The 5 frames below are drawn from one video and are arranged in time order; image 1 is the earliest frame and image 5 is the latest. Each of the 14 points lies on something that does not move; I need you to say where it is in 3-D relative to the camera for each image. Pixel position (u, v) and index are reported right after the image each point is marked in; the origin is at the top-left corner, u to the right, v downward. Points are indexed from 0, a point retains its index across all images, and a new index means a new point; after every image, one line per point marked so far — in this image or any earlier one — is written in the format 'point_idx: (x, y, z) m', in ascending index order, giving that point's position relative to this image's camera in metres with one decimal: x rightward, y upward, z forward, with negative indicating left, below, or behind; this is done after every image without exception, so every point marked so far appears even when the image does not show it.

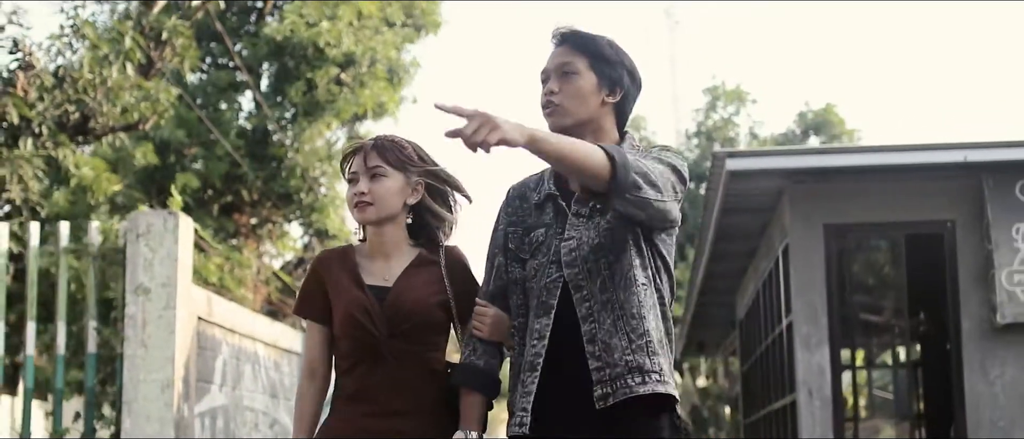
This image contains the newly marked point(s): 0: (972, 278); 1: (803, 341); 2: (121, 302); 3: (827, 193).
0: (+2.6, -0.3, +6.8) m
1: (+1.7, -0.7, +6.9) m
2: (-1.9, -0.4, +6.0) m
3: (+1.8, +0.1, +7.0) m
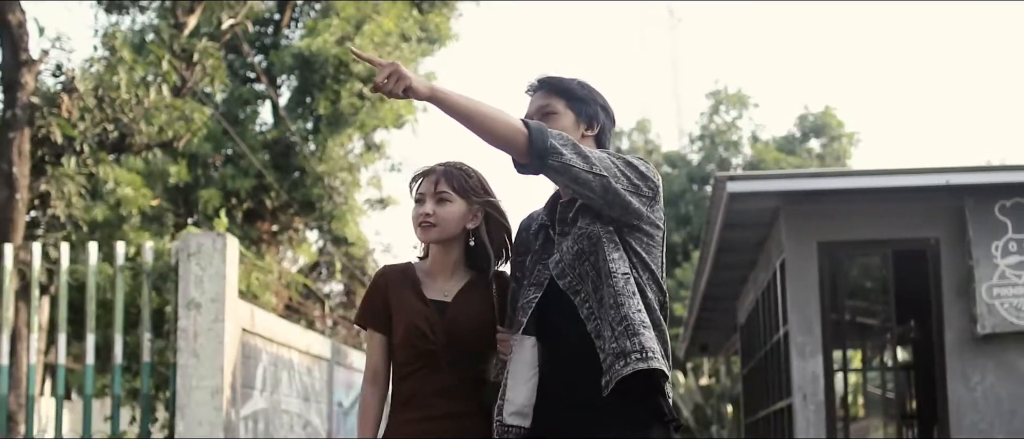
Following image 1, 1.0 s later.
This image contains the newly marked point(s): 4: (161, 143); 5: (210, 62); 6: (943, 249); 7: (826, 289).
0: (+2.7, -0.4, +7.4) m
1: (+1.8, -0.8, +7.4) m
2: (-1.8, -0.5, +6.5) m
3: (+2.0, 0.0, +7.6) m
4: (-2.9, +0.6, +10.2) m
5: (-2.6, +1.4, +10.6) m
6: (+2.6, -0.2, +7.4) m
7: (+1.9, -0.4, +7.5) m
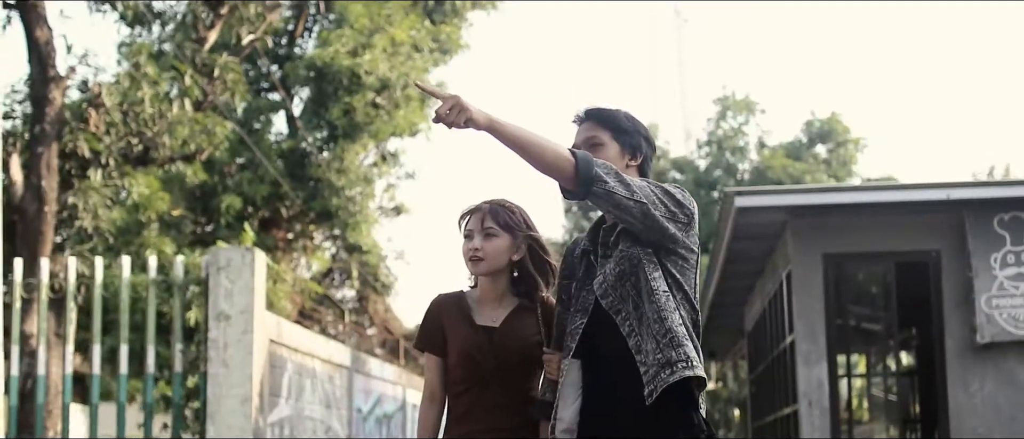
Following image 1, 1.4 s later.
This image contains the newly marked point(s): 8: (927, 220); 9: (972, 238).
0: (+2.8, -0.5, +7.6) m
1: (+1.9, -0.9, +7.7) m
2: (-1.7, -0.6, +6.8) m
3: (+2.0, 0.0, +7.8) m
4: (-2.8, +0.6, +10.5) m
5: (-2.5, +1.3, +10.9) m
6: (+2.7, -0.3, +7.7) m
7: (+2.0, -0.5, +7.7) m
8: (+2.6, 0.0, +7.7) m
9: (+2.9, -0.1, +7.5) m
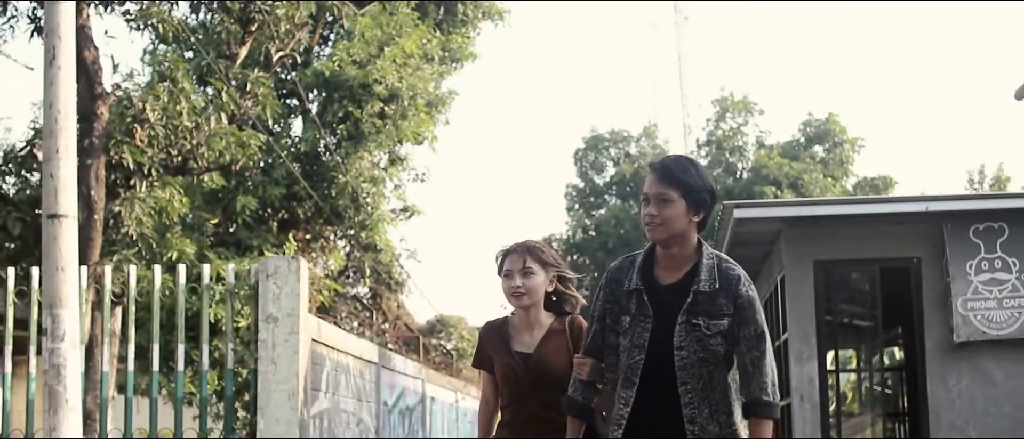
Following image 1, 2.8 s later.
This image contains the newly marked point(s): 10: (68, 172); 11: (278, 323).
0: (+2.9, -0.6, +8.4) m
1: (+2.0, -0.9, +8.4) m
2: (-1.6, -0.7, +7.5) m
3: (+2.2, -0.1, +8.6) m
4: (-2.7, +0.5, +11.2) m
5: (-2.4, +1.2, +11.6) m
6: (+2.9, -0.3, +8.4) m
7: (+2.2, -0.5, +8.5) m
8: (+2.8, -0.1, +8.4) m
9: (+3.0, -0.2, +8.3) m
10: (-2.5, +0.3, +6.8) m
11: (-1.4, -0.6, +7.4) m
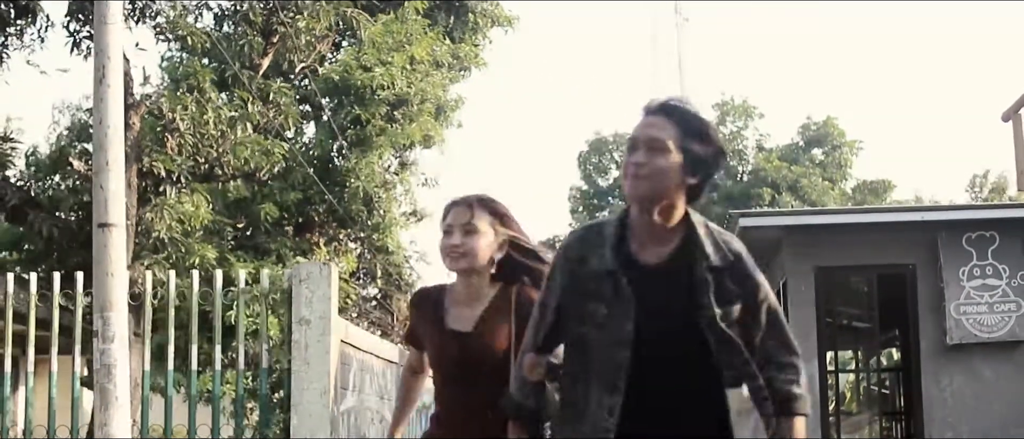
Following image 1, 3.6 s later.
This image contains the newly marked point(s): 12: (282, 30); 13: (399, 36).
0: (+3.0, -0.6, +8.8) m
1: (+2.1, -1.0, +8.9) m
2: (-1.5, -0.7, +8.0) m
3: (+2.3, -0.2, +9.0) m
4: (-2.6, +0.5, +11.6) m
5: (-2.3, +1.2, +12.0) m
6: (+3.0, -0.4, +8.9) m
7: (+2.3, -0.6, +8.9) m
8: (+2.9, -0.1, +8.9) m
9: (+3.1, -0.2, +8.7) m
10: (-2.4, +0.2, +7.2) m
11: (-1.3, -0.7, +7.8) m
12: (-2.3, +1.9, +12.3) m
13: (-1.4, +2.3, +15.4) m
